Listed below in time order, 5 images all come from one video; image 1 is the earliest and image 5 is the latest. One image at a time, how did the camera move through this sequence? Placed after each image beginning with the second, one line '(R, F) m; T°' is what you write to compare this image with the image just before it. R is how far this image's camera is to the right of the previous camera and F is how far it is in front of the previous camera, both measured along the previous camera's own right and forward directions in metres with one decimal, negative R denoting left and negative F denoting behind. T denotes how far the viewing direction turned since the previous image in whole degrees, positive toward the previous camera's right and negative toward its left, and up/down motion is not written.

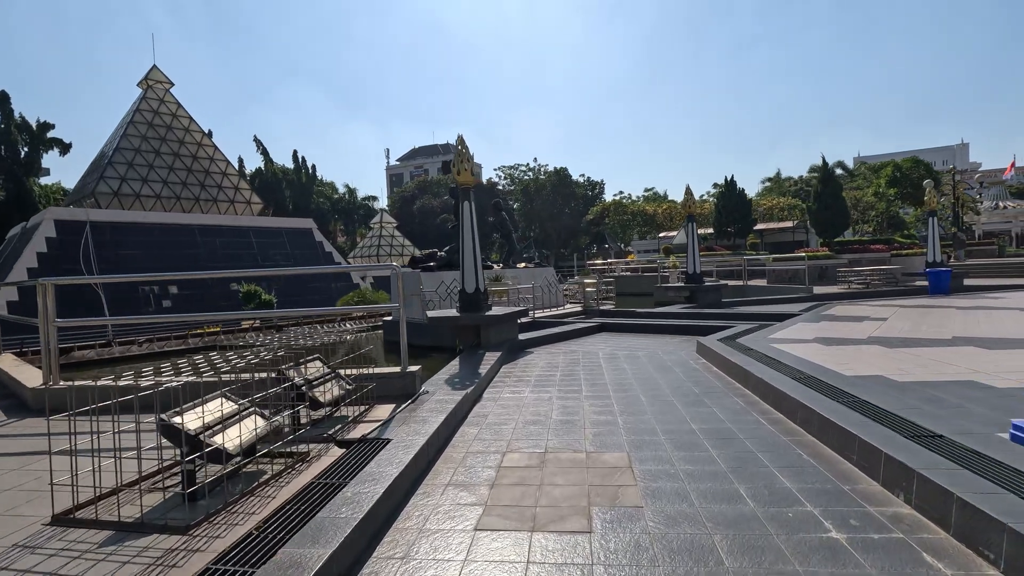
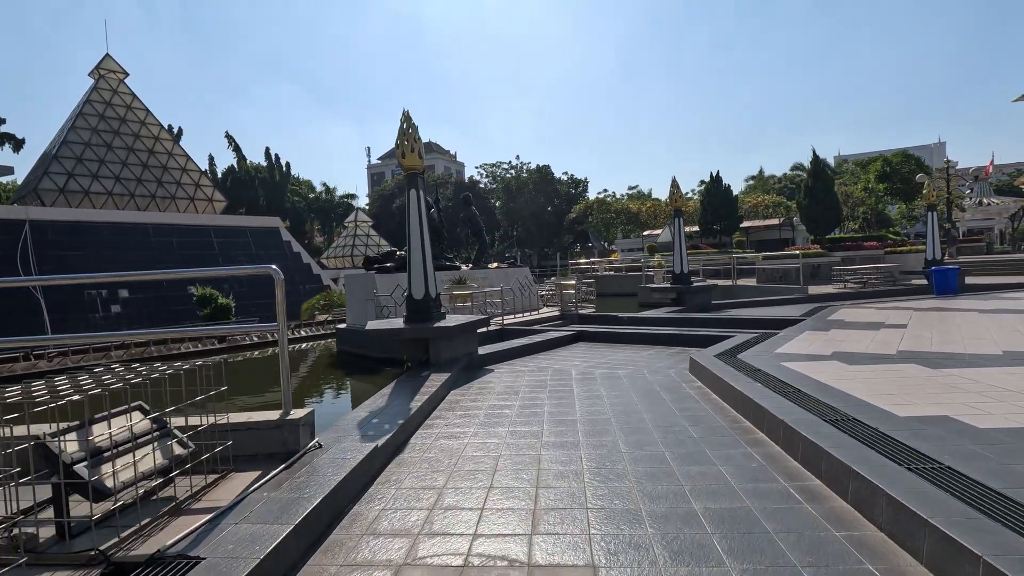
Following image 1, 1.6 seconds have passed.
(+0.4, +1.5) m; +2°
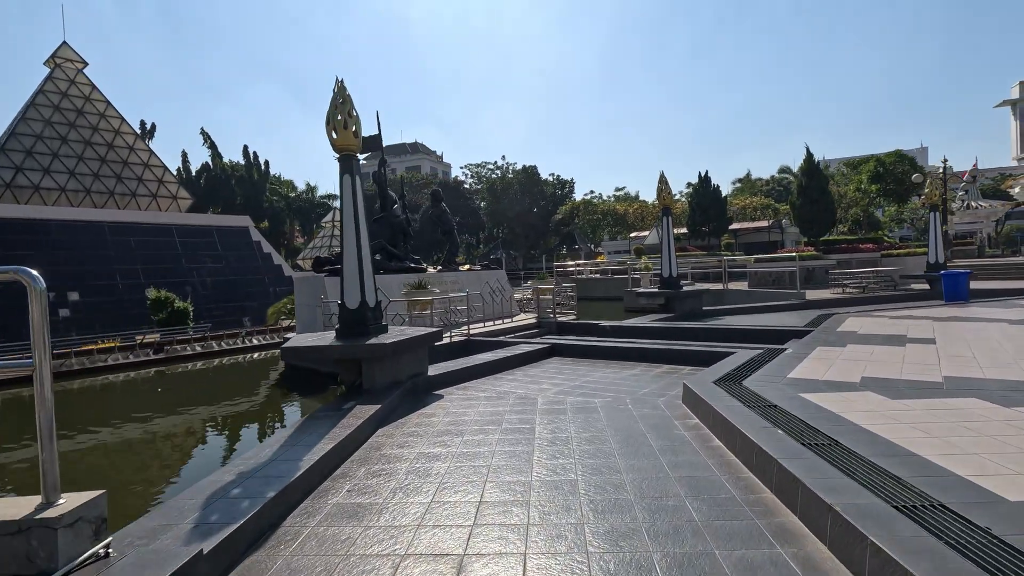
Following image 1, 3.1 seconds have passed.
(+0.4, +1.4) m; +1°
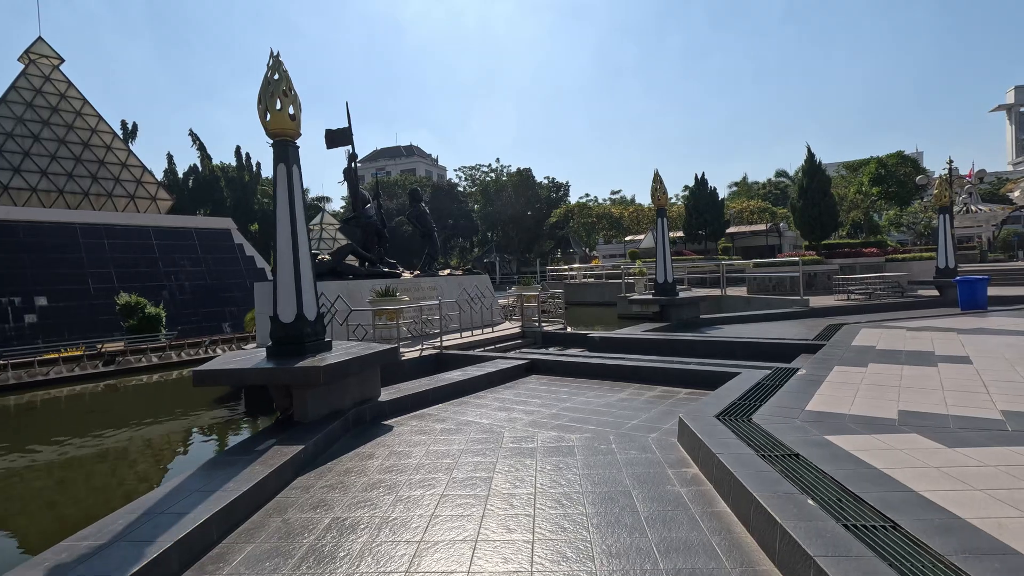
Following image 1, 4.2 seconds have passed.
(+0.3, +1.0) m; 0°
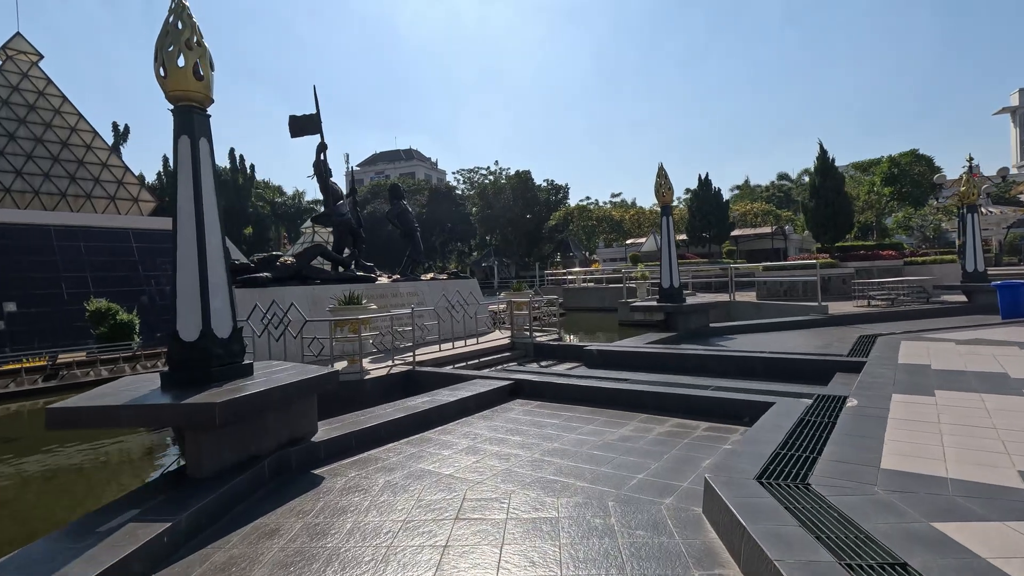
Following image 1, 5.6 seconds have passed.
(+0.2, +1.2) m; 0°
